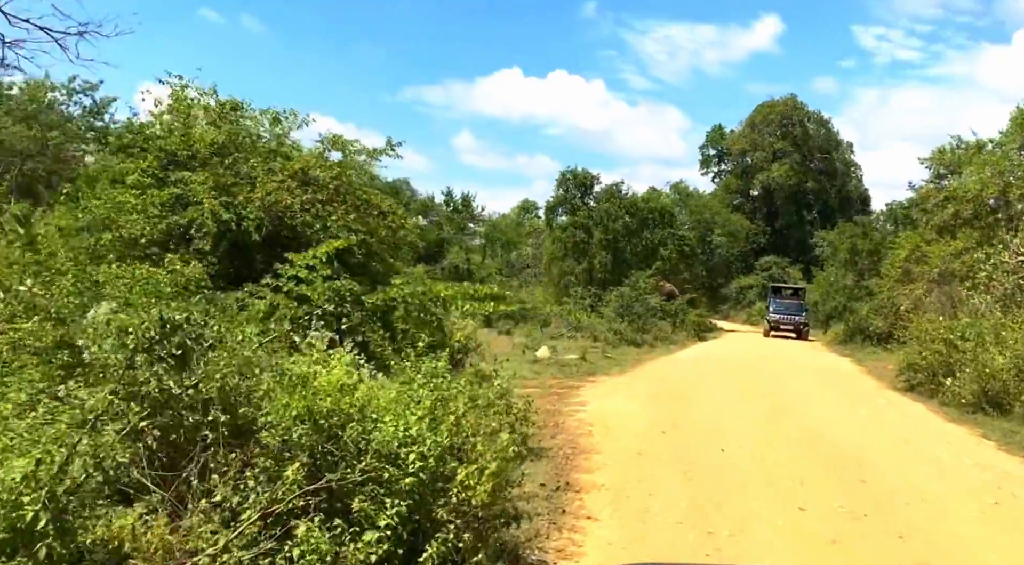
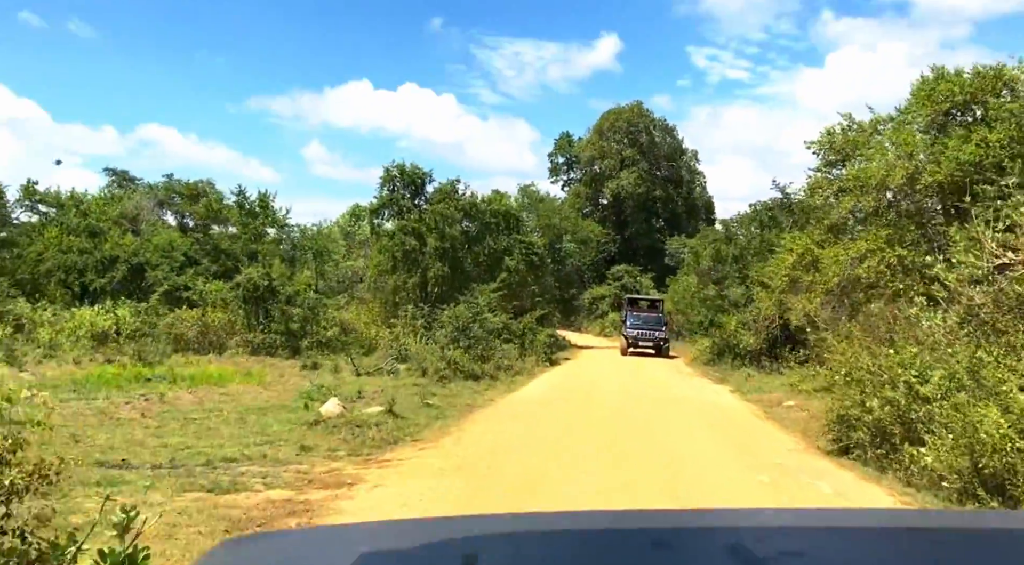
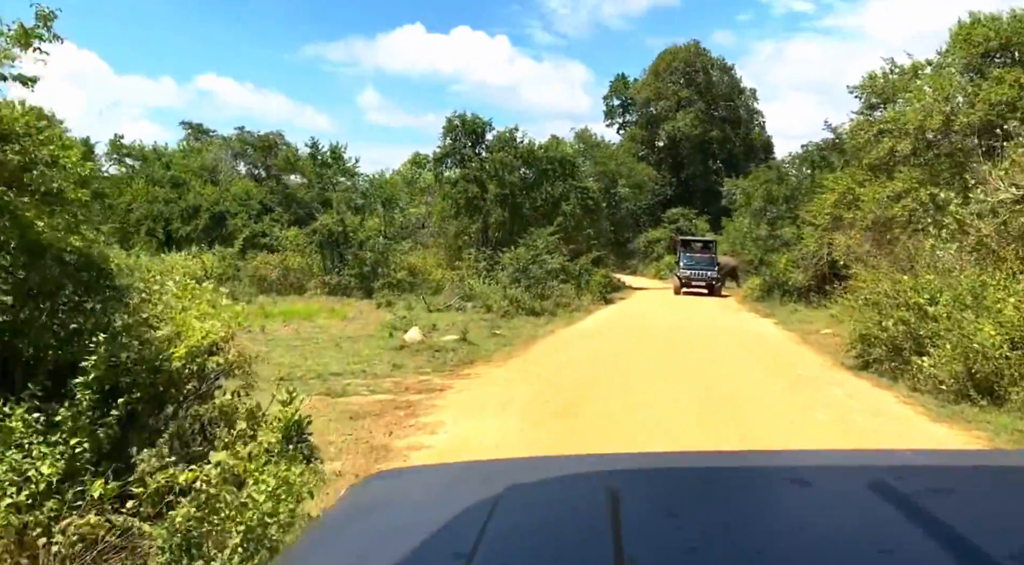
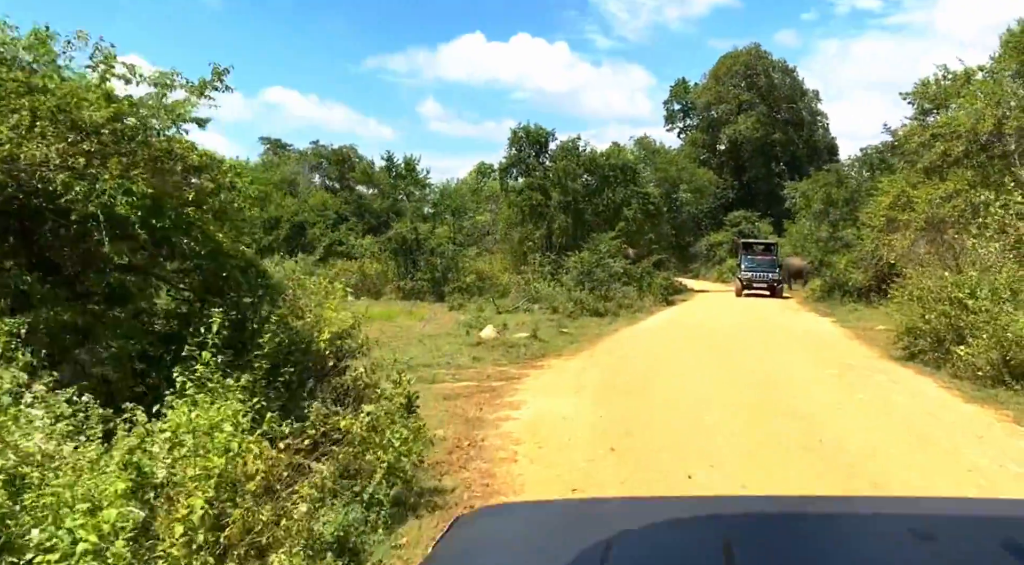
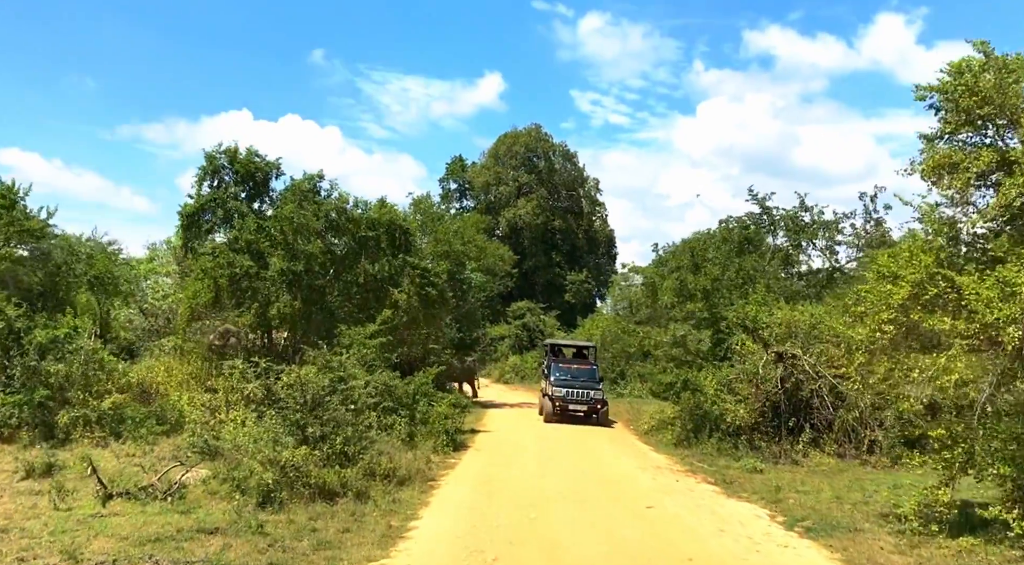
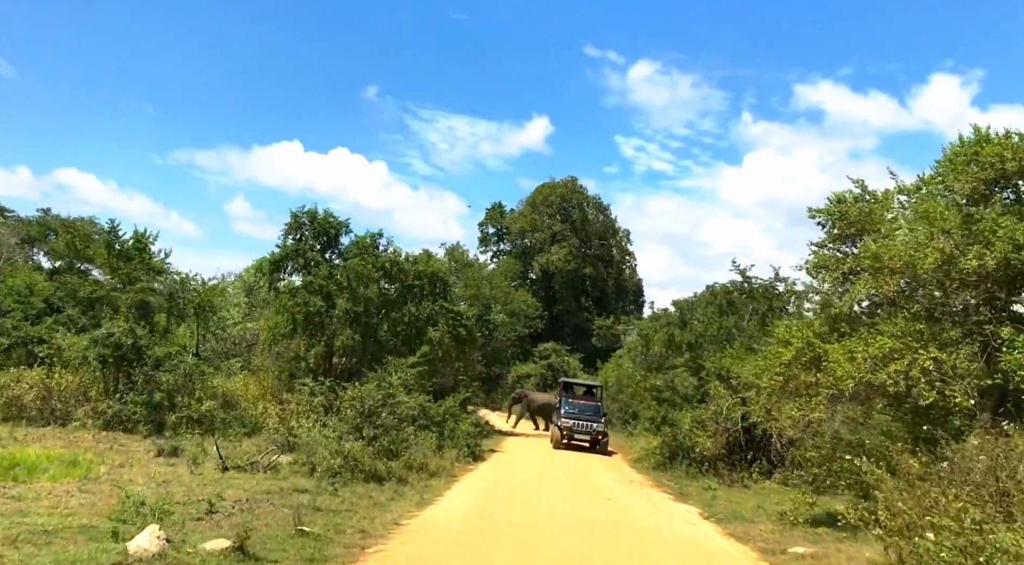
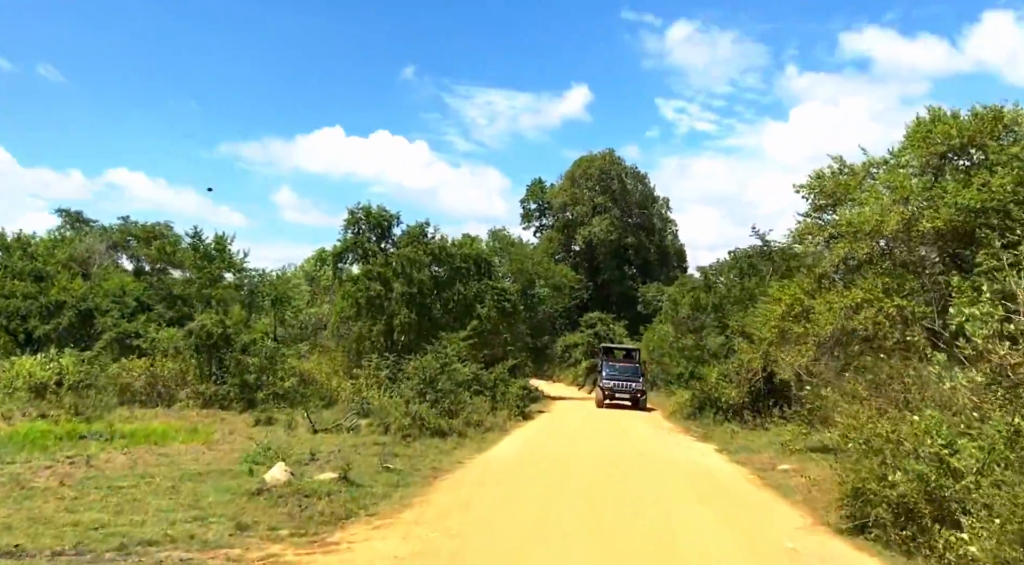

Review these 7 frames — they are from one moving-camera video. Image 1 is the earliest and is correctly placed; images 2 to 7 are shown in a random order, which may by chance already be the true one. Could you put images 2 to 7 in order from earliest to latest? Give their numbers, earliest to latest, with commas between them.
4, 3, 2, 7, 6, 5
